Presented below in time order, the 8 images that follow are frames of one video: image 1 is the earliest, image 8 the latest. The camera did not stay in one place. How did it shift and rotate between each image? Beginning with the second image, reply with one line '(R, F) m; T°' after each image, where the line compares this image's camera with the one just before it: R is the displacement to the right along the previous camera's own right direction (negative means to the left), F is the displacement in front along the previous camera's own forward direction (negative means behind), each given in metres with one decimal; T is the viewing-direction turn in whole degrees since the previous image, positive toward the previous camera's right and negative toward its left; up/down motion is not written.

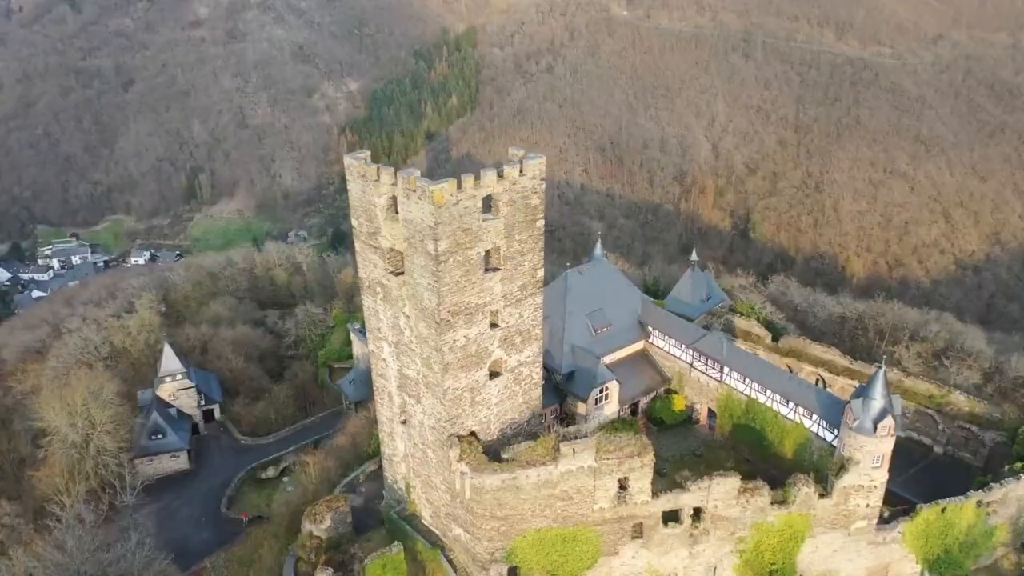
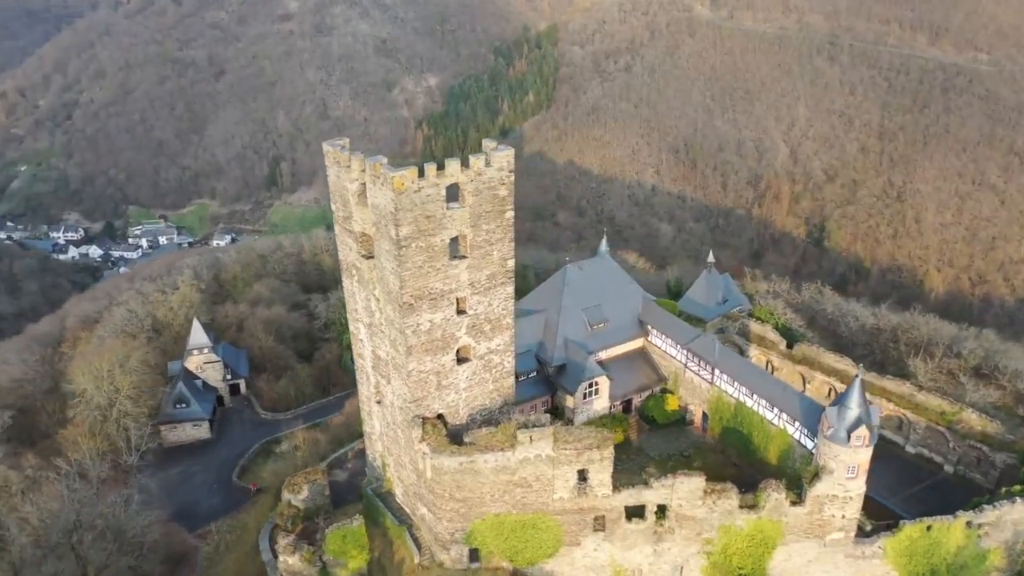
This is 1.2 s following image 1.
(+2.7, -0.3) m; -6°
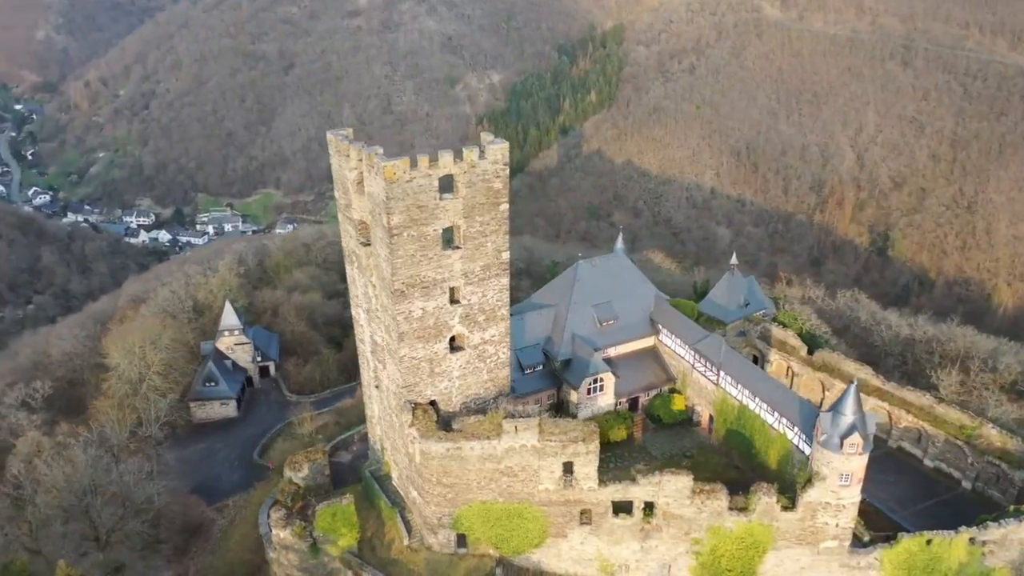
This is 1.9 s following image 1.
(+1.7, -0.2) m; -4°
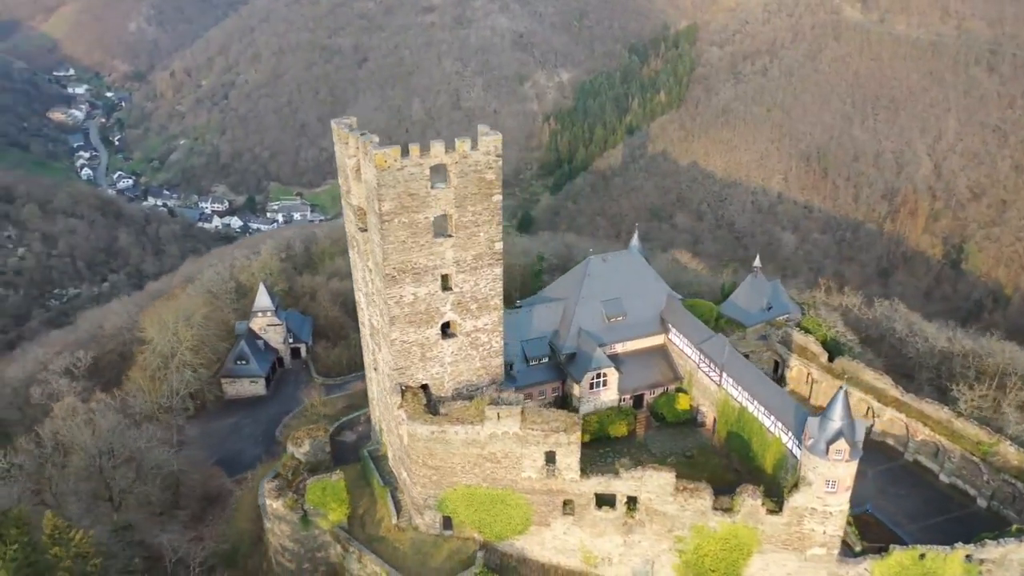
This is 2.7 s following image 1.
(+1.9, -0.3) m; -5°
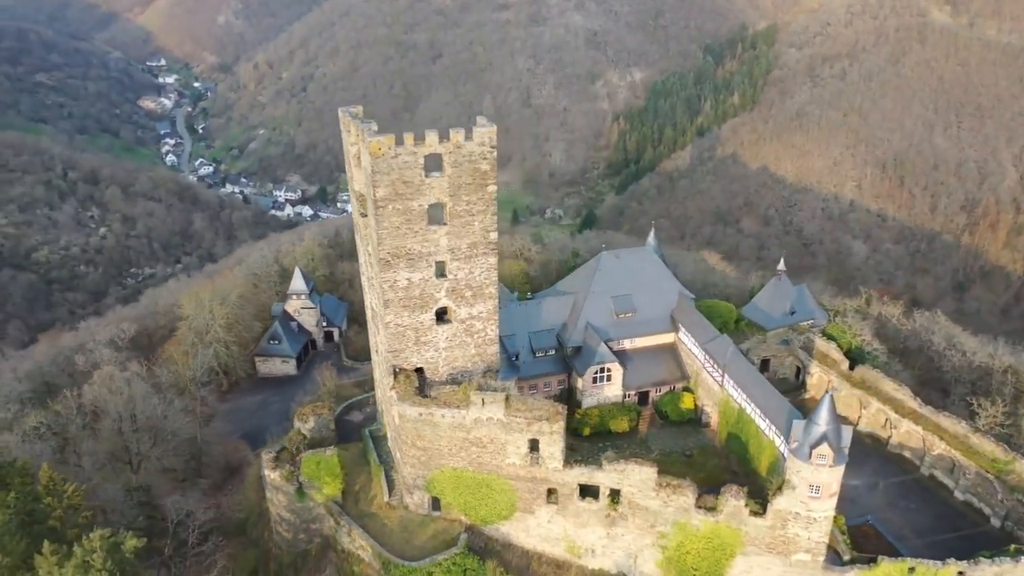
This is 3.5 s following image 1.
(+2.0, -0.3) m; -5°
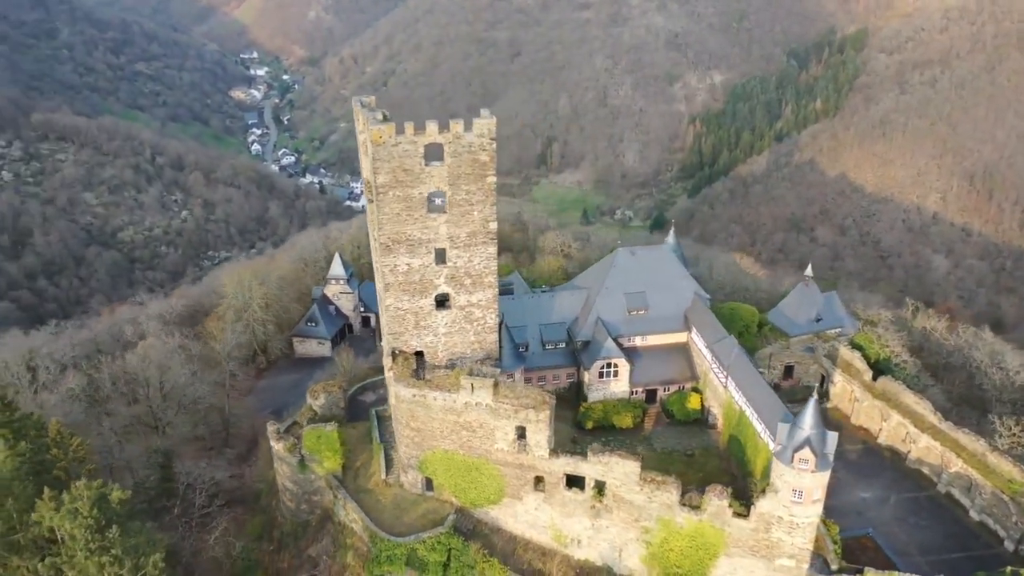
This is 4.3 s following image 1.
(+2.1, -0.3) m; -5°
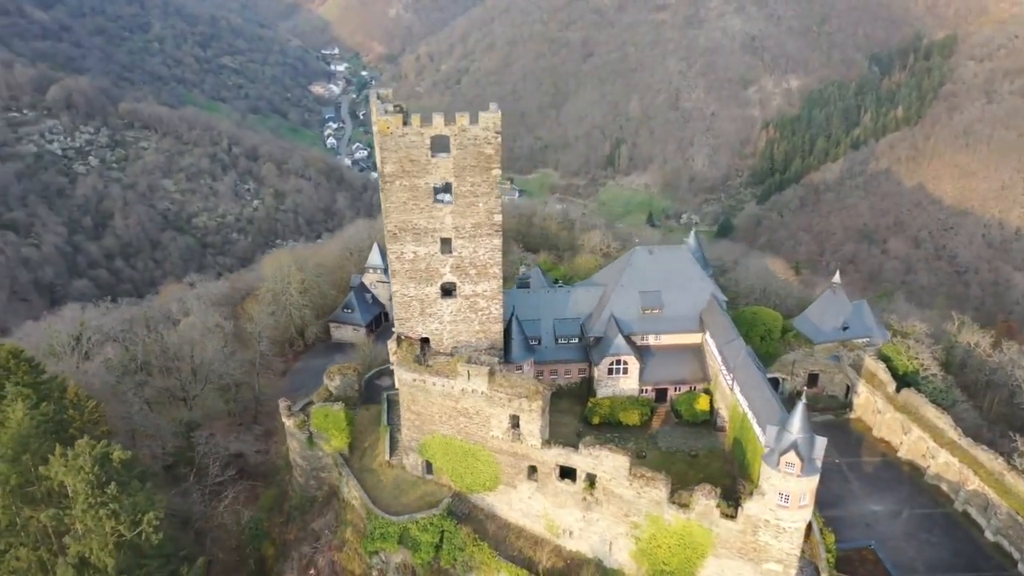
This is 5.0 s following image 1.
(+1.9, -0.3) m; -5°
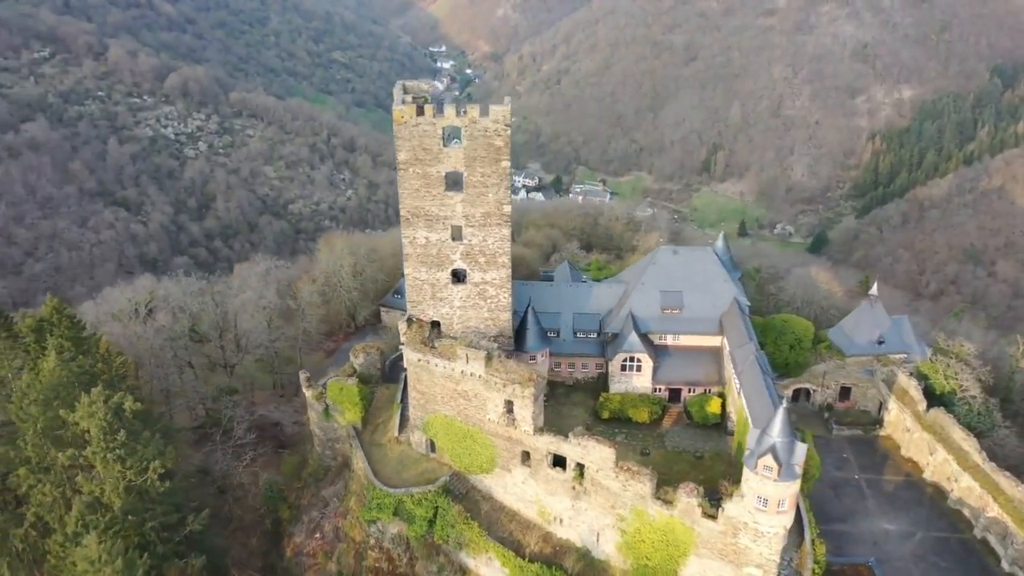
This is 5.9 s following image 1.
(+2.6, -0.5) m; -7°
